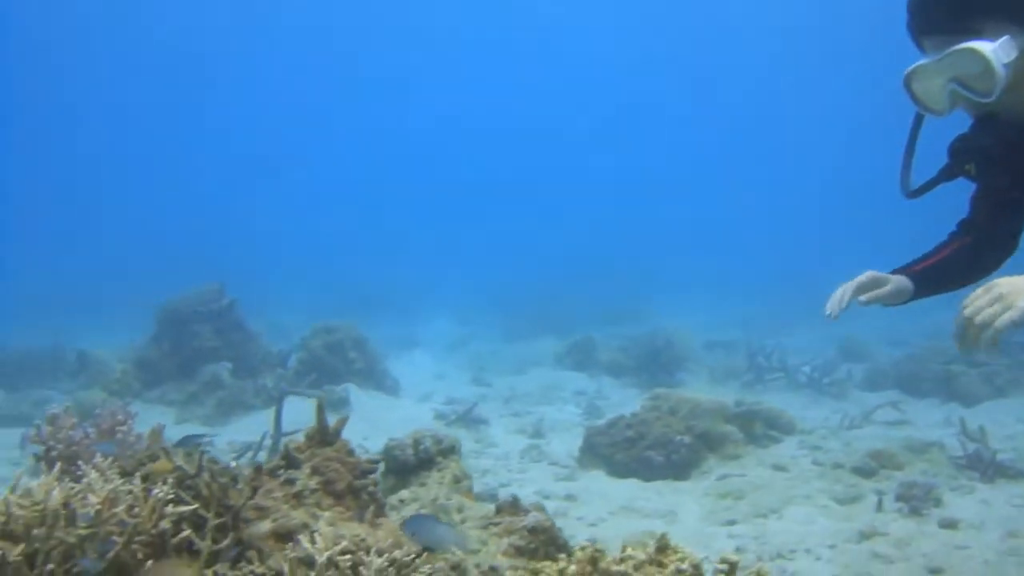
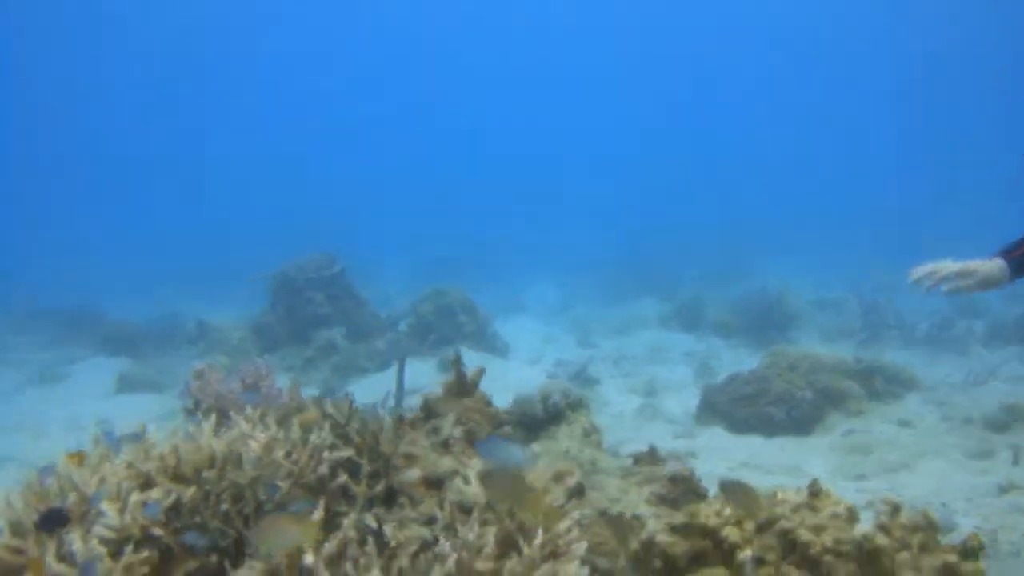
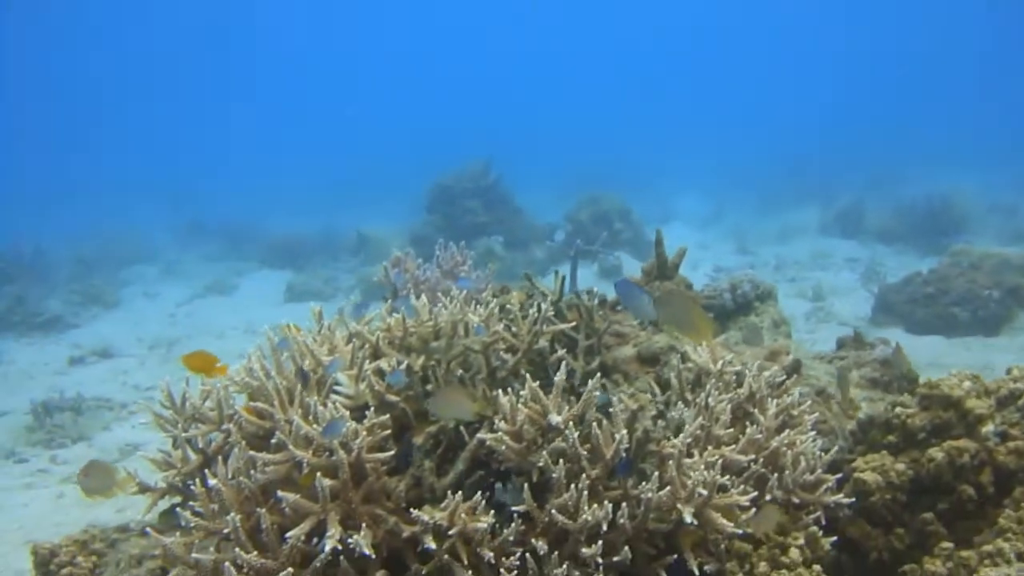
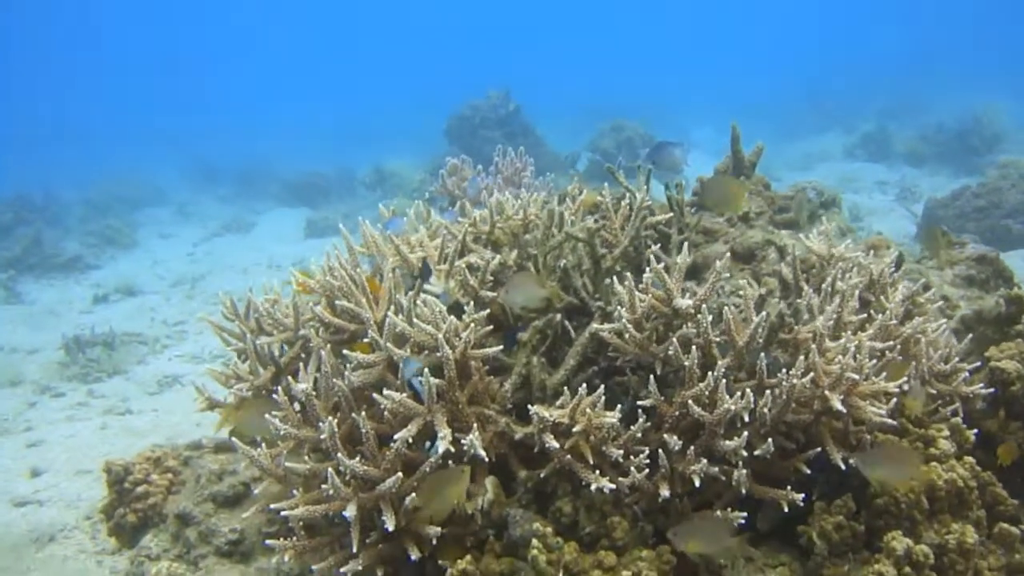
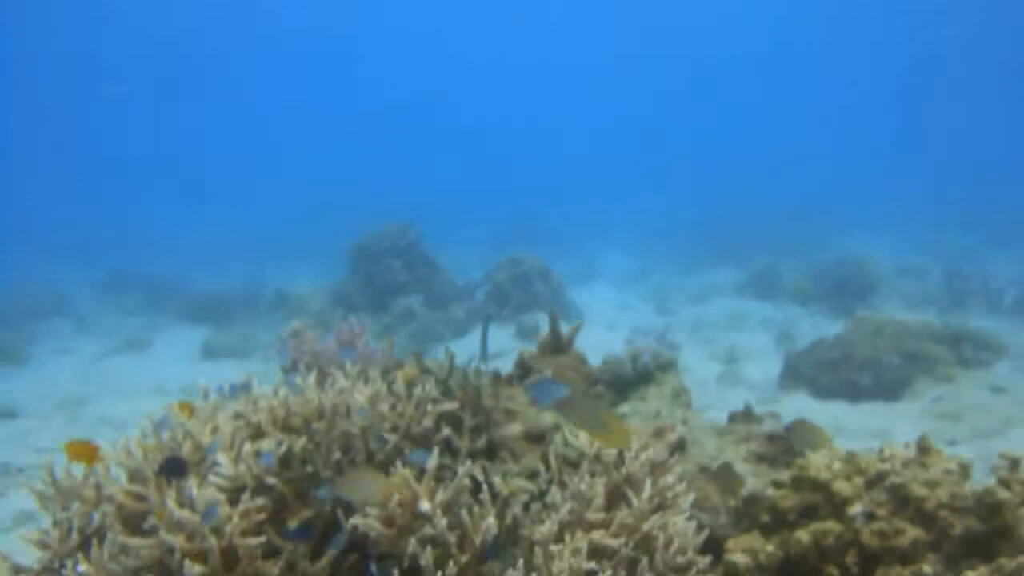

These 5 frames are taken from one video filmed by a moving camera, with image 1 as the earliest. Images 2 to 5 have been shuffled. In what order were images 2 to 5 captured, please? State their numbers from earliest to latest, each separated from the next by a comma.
2, 5, 3, 4
